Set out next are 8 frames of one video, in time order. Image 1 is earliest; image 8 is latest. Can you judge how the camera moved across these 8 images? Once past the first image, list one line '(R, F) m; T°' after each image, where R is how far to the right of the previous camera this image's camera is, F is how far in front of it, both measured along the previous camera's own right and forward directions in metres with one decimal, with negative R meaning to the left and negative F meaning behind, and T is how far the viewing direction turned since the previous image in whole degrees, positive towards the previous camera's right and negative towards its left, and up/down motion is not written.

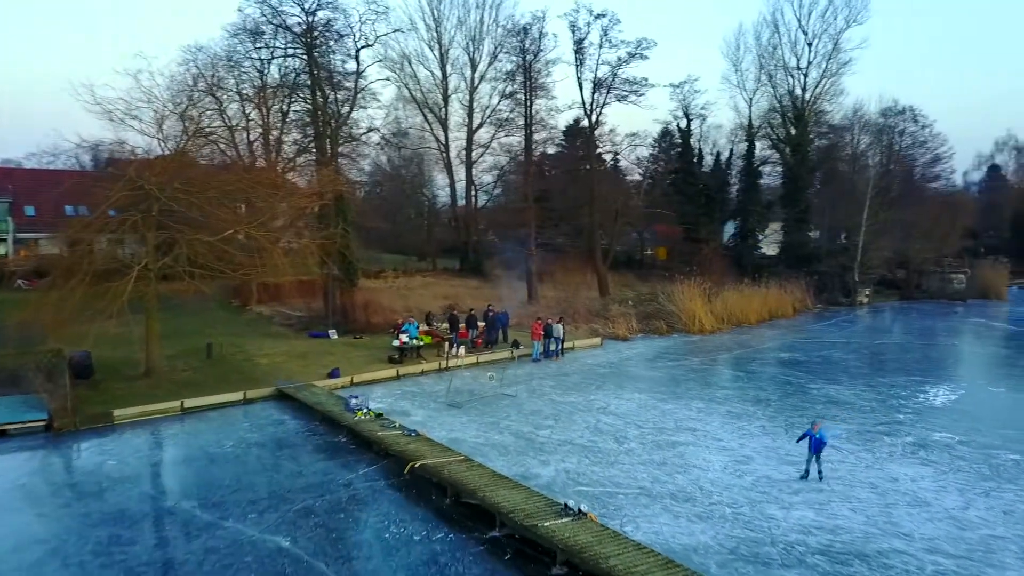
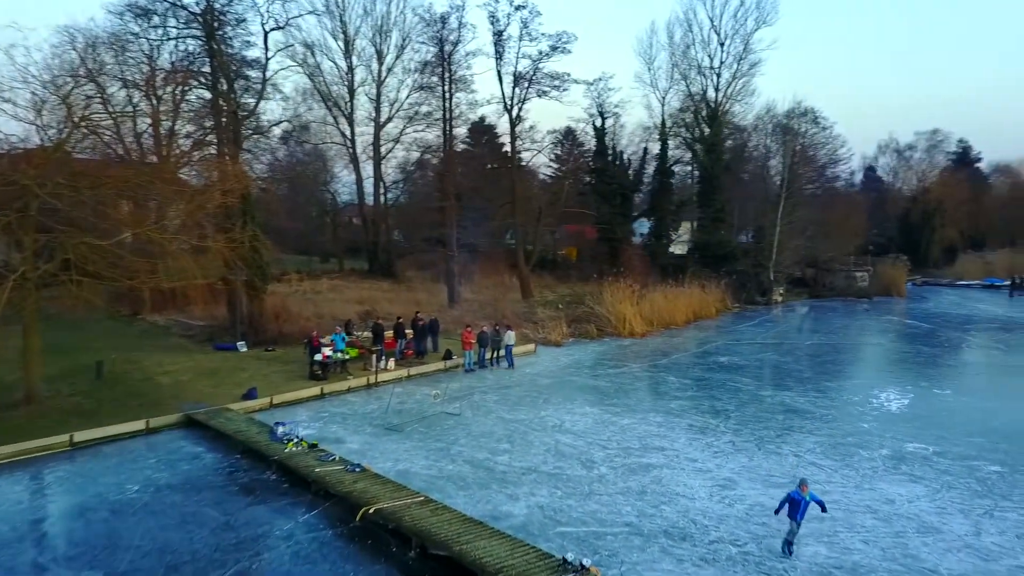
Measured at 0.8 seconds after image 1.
(-0.8, +1.4) m; +7°
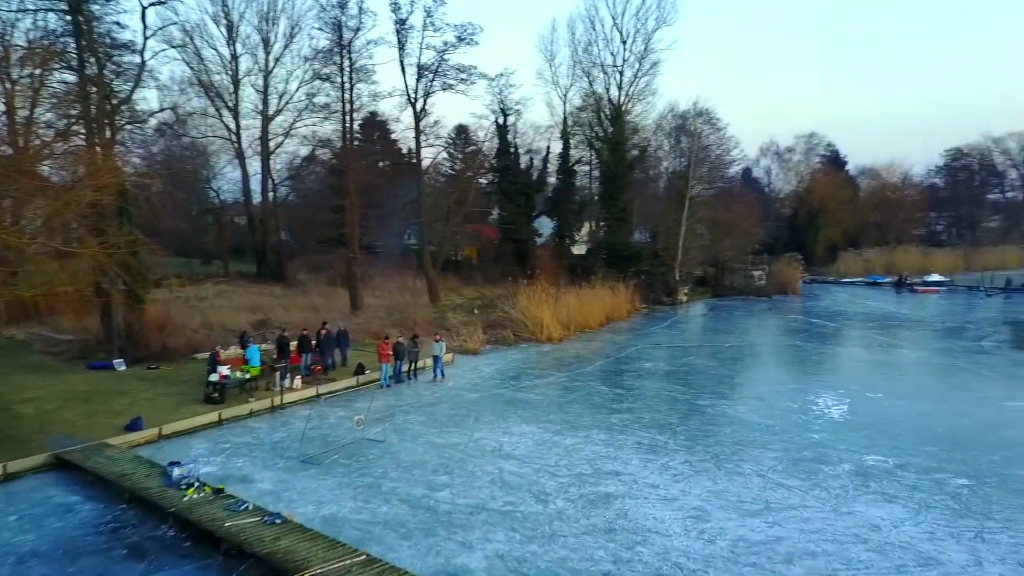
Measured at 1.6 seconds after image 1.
(-0.7, +1.5) m; +8°
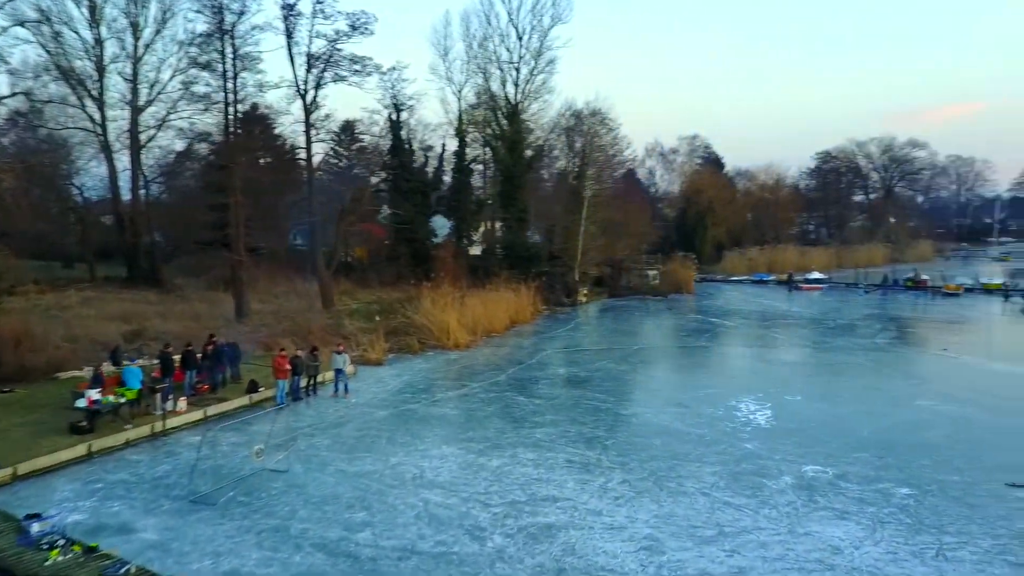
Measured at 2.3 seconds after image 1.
(-0.5, +1.1) m; +8°
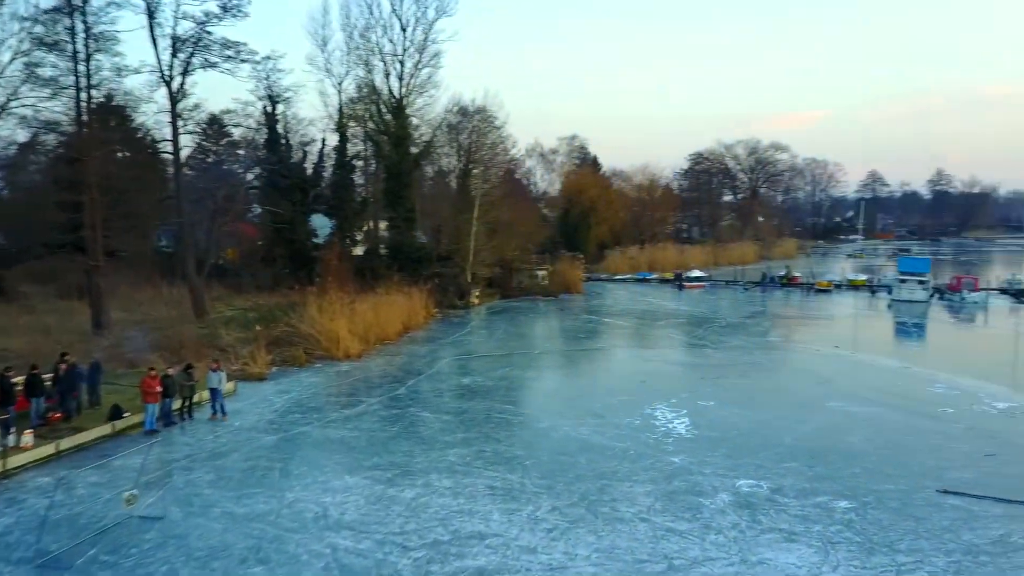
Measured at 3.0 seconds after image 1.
(-0.5, +1.2) m; +9°
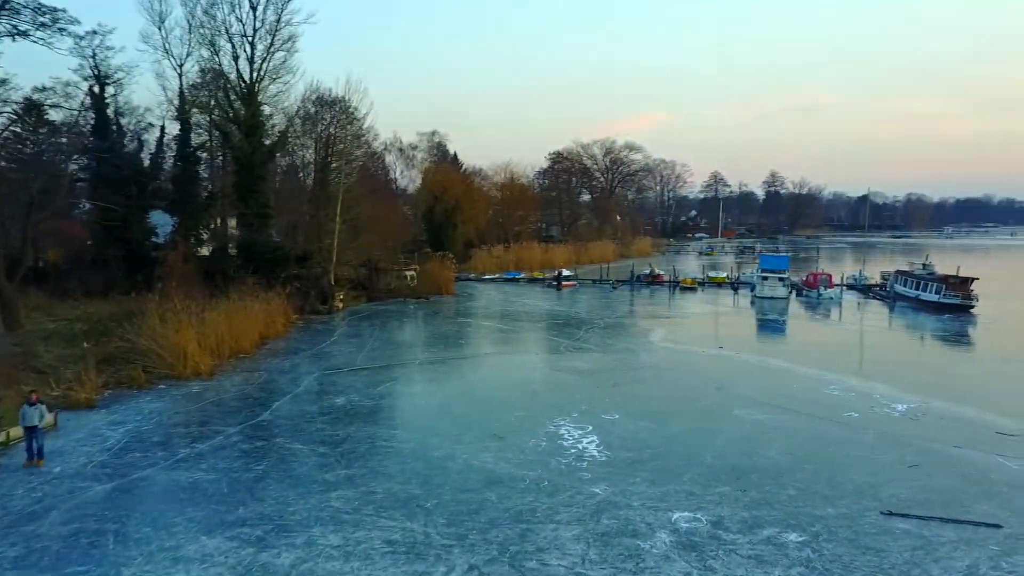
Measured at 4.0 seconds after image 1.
(-0.5, +1.8) m; +10°
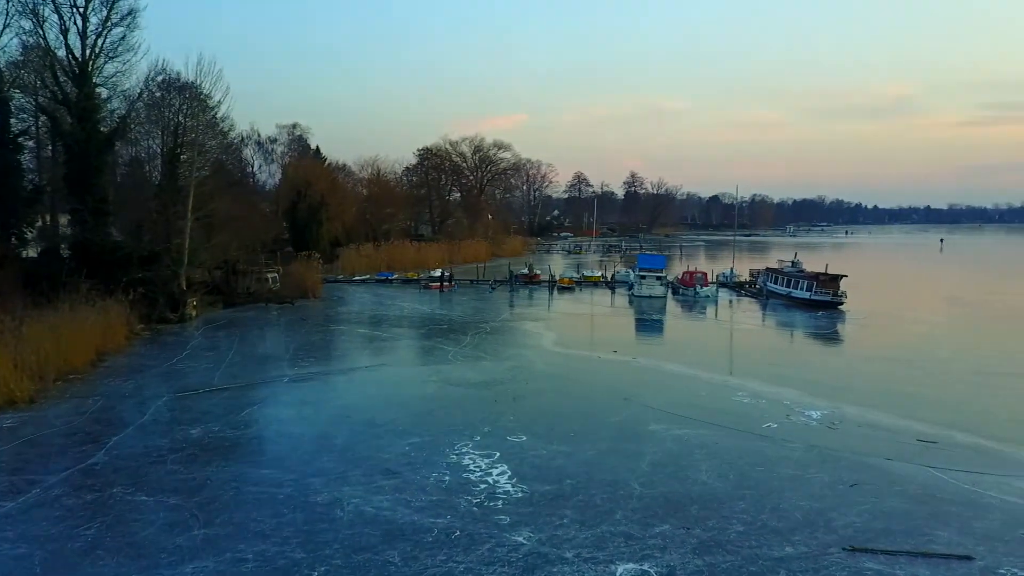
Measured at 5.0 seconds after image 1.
(-0.4, +1.9) m; +10°
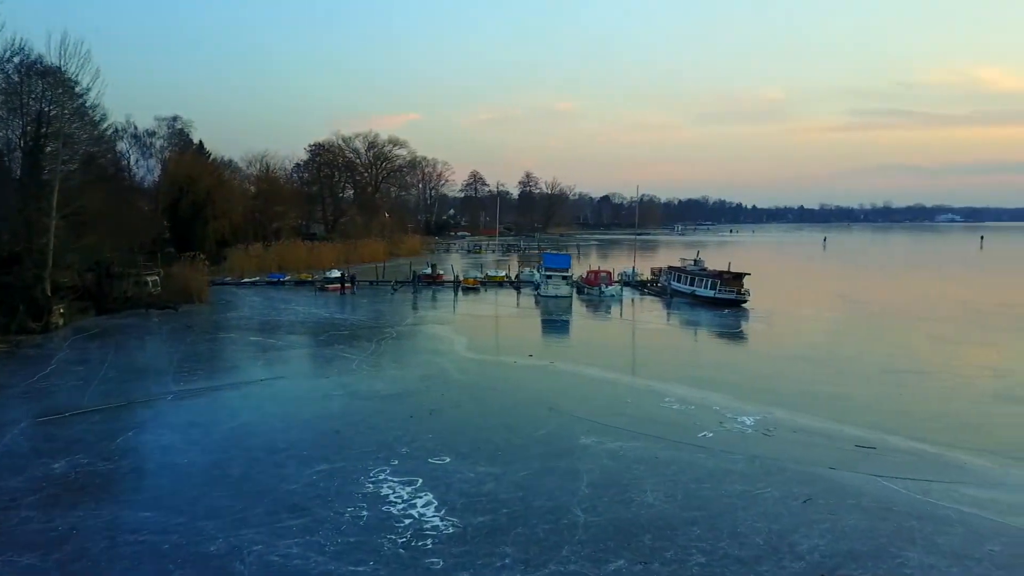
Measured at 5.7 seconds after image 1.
(-0.4, +1.2) m; +7°
